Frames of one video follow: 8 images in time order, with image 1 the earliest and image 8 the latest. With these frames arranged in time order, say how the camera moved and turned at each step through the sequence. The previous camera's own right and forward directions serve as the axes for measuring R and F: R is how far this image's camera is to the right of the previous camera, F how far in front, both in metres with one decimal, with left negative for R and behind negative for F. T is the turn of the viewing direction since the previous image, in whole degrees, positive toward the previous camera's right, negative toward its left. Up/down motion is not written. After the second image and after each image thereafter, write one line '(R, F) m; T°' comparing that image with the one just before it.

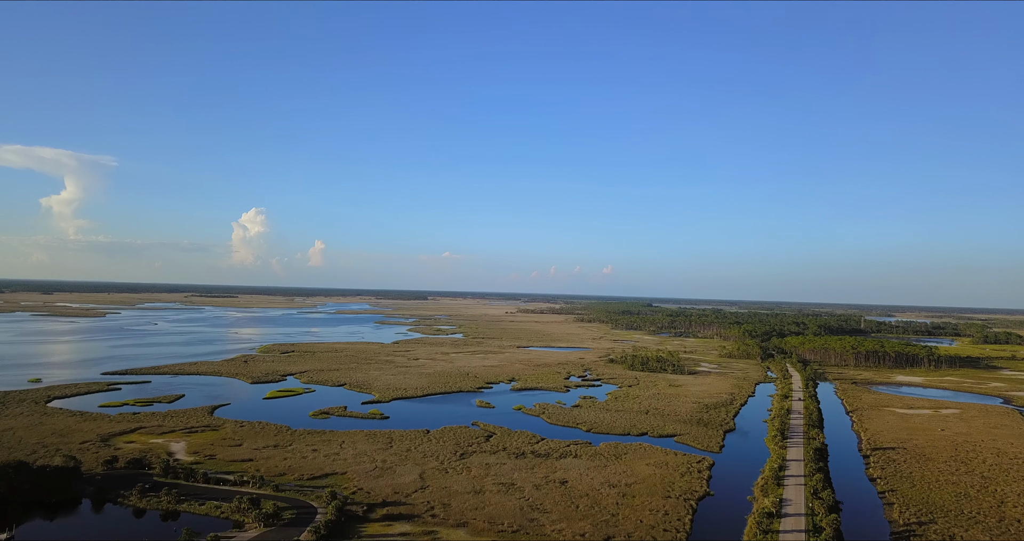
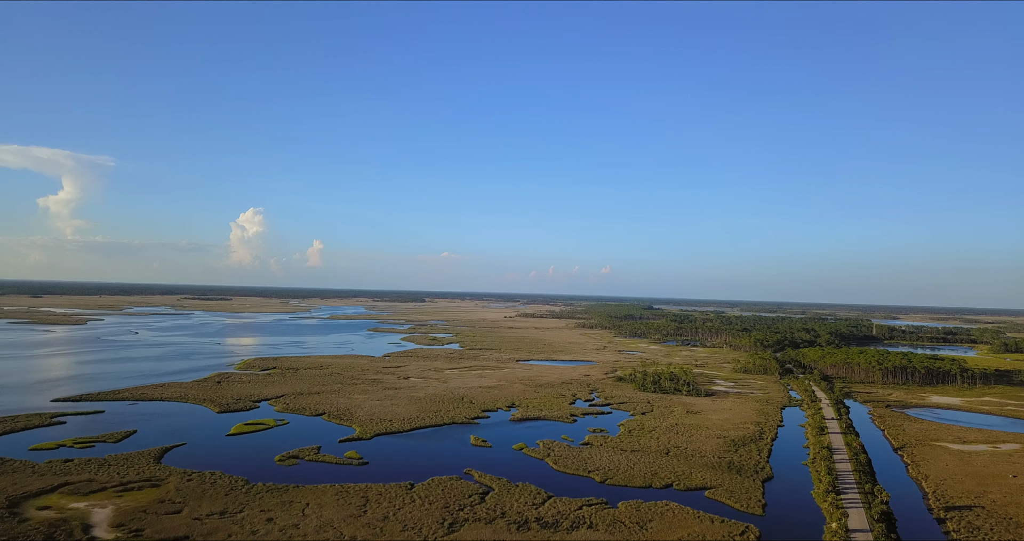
(0.0, +3.4) m; 0°
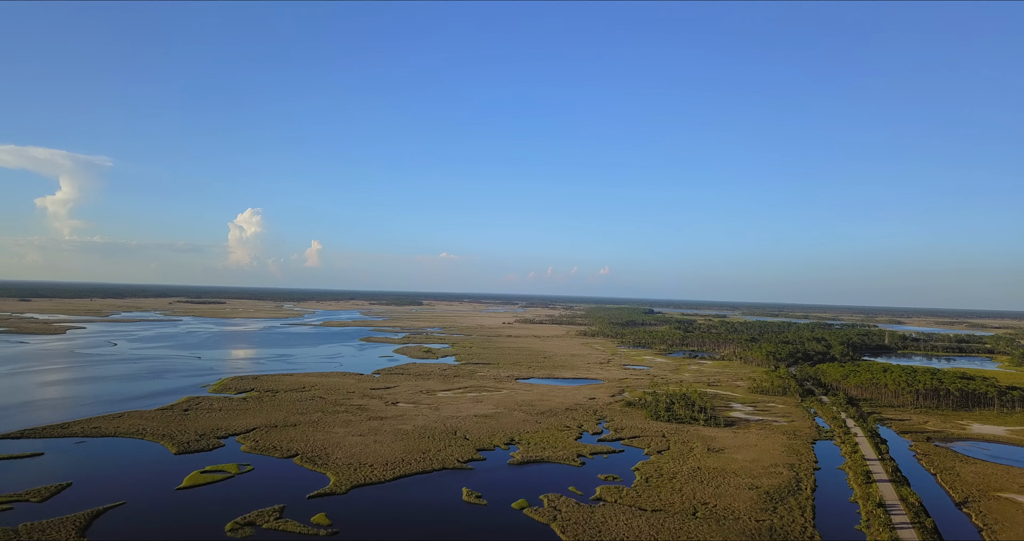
(0.0, +3.4) m; 0°
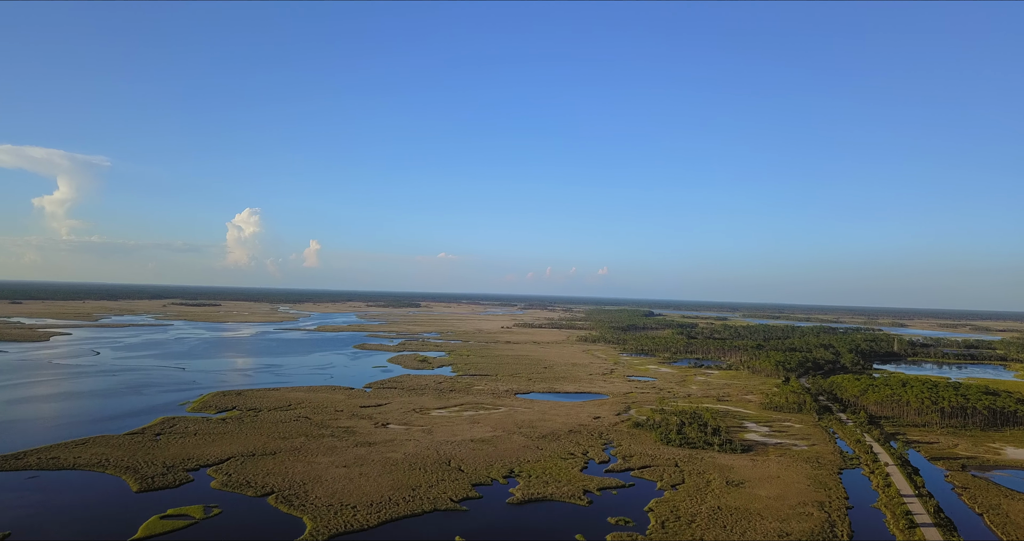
(0.0, +2.4) m; 0°
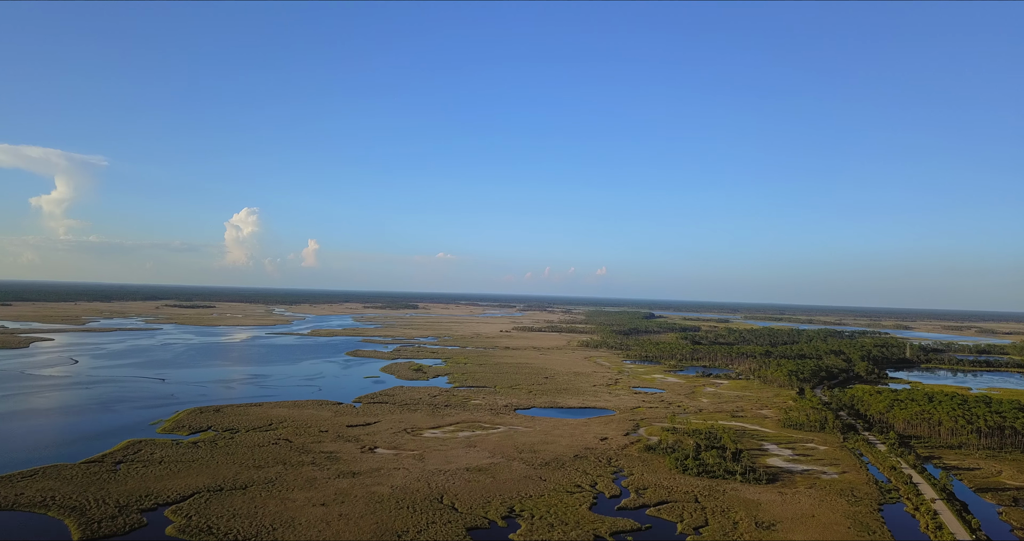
(0.0, +2.9) m; 0°
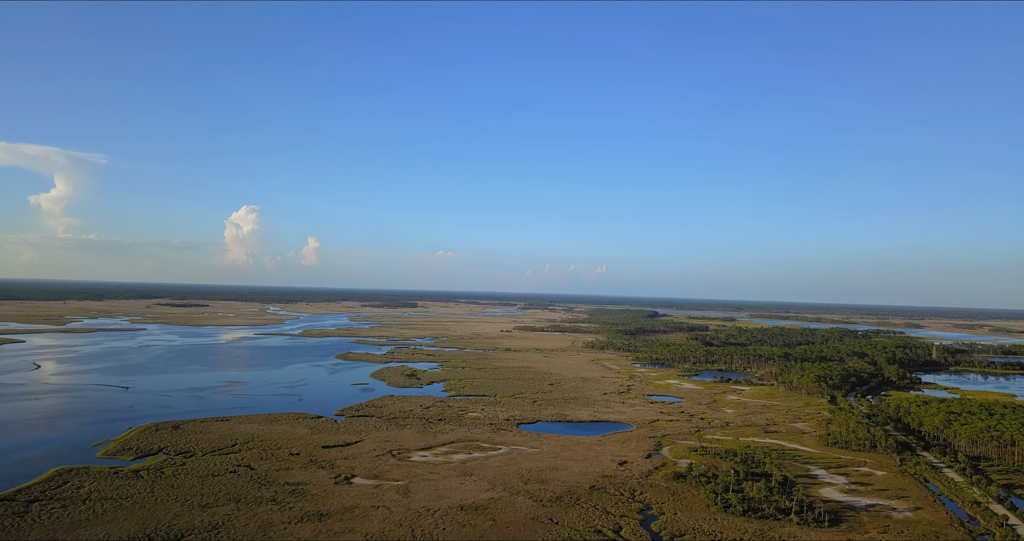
(-0.1, +4.9) m; 0°
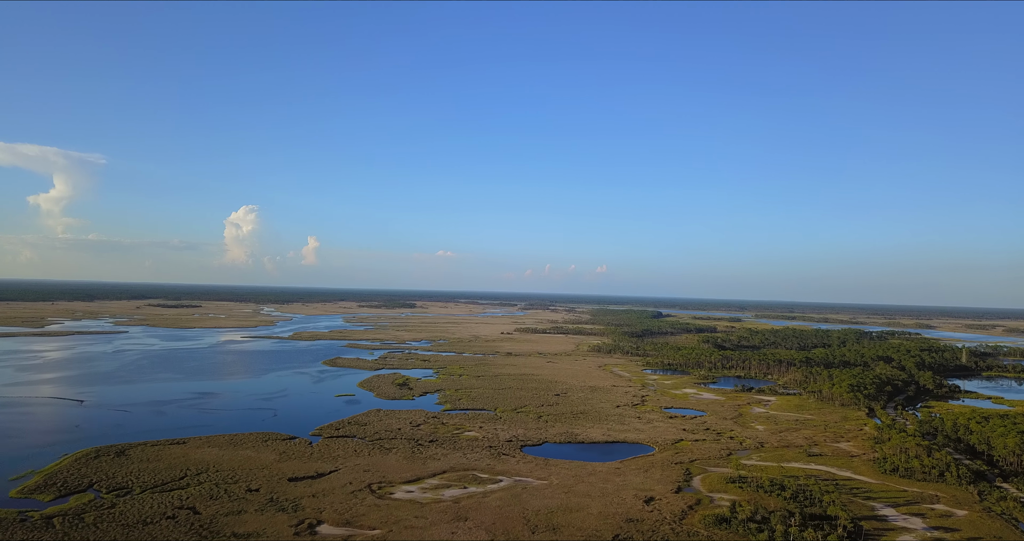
(-0.1, +4.9) m; 0°
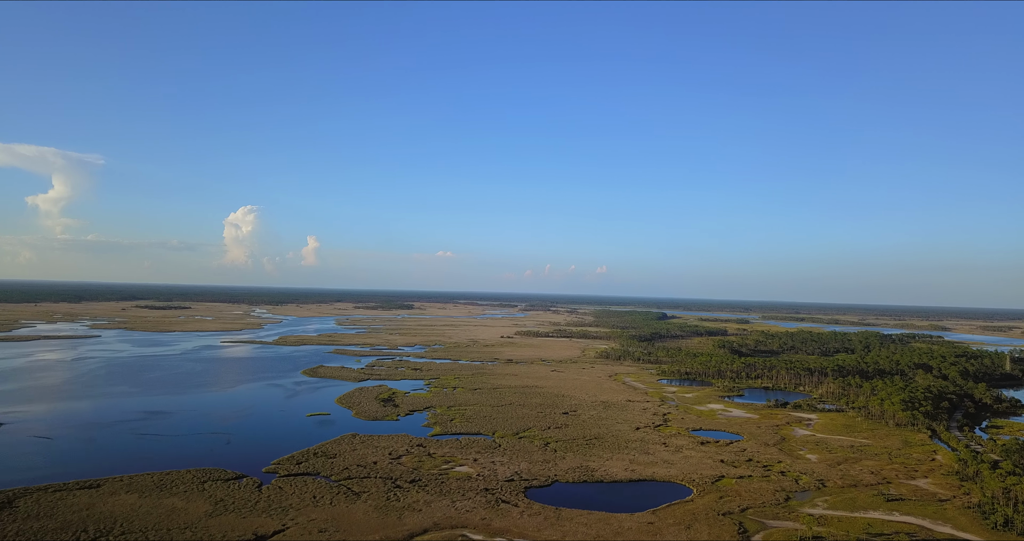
(-0.1, +6.4) m; 0°
